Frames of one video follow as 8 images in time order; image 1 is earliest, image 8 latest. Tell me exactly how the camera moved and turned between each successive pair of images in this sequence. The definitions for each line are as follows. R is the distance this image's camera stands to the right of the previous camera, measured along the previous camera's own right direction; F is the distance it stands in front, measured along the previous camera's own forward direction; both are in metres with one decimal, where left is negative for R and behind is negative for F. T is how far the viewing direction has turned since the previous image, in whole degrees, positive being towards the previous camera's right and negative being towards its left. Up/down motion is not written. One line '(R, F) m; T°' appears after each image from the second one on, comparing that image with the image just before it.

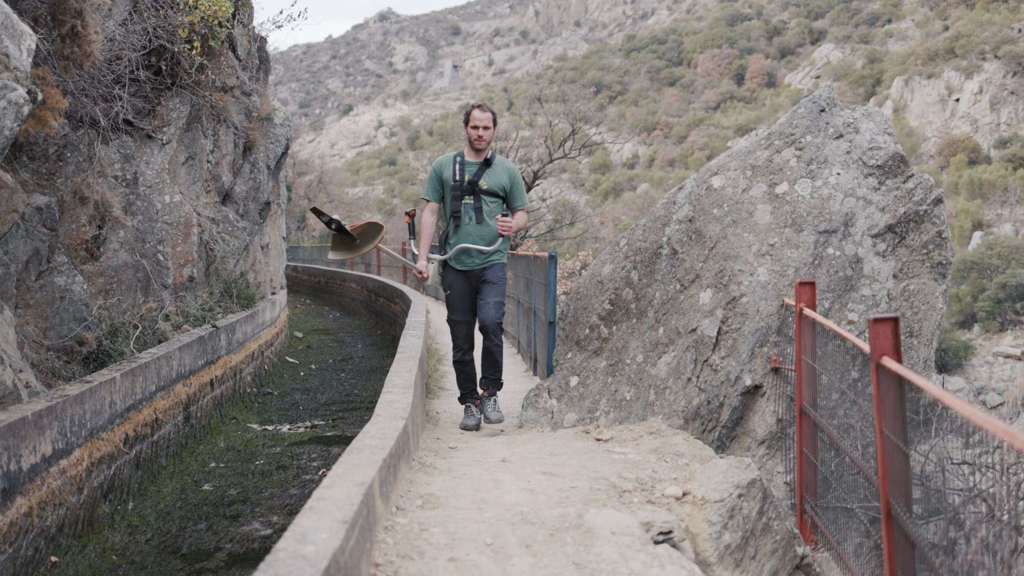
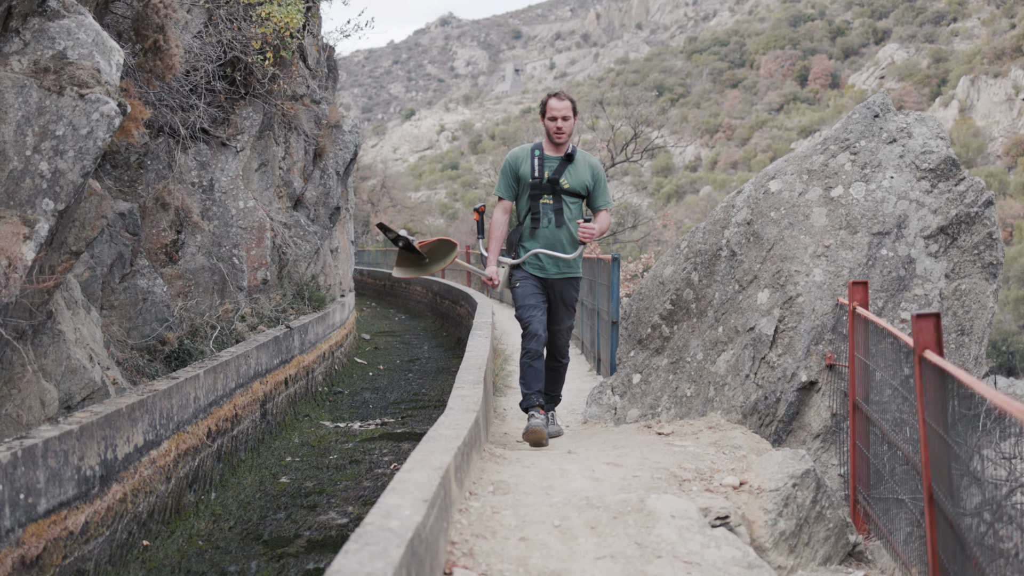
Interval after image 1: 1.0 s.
(0.0, -0.2) m; -3°
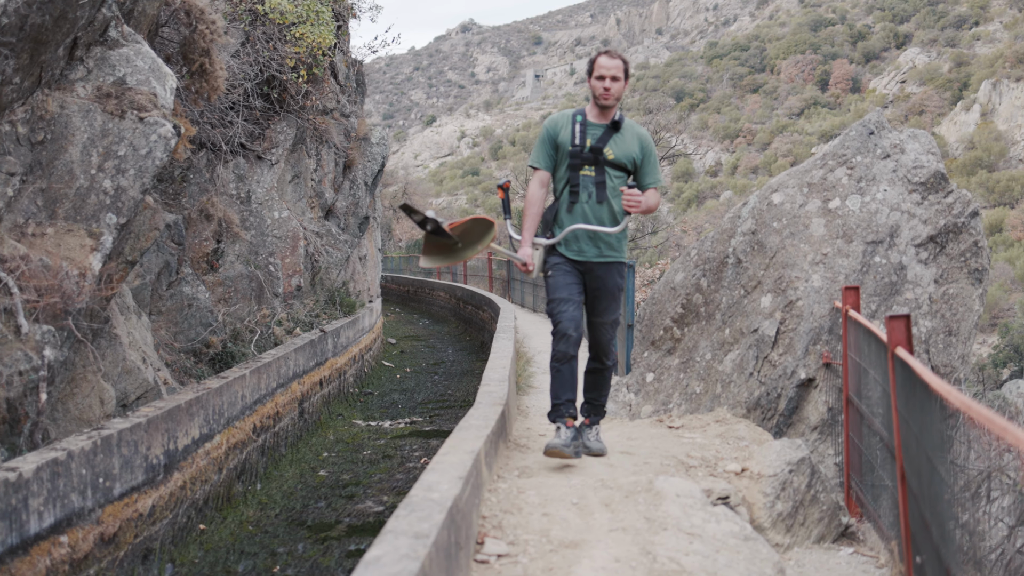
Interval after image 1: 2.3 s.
(0.0, -0.5) m; -1°
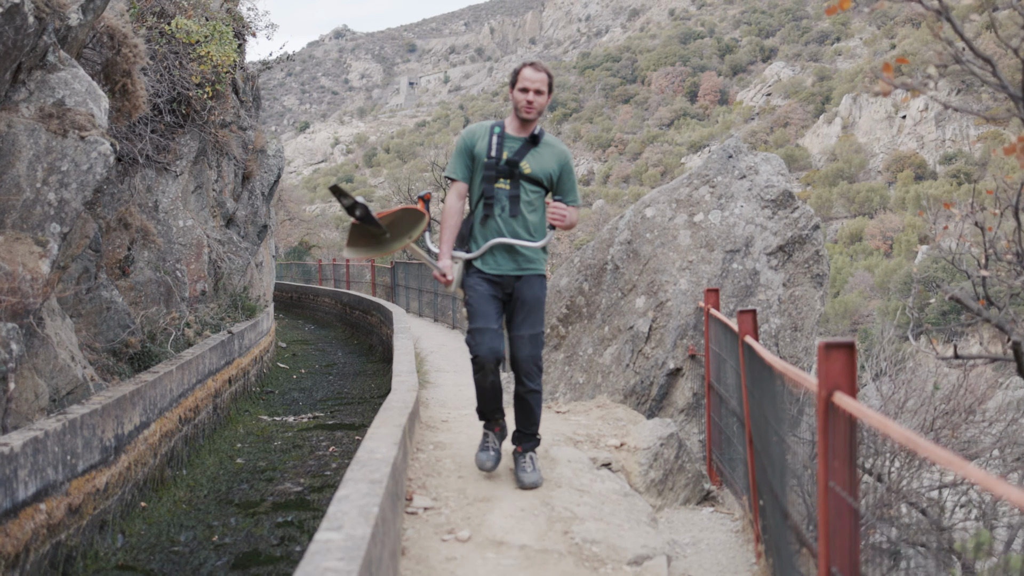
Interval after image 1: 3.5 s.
(-0.2, -0.7) m; +6°
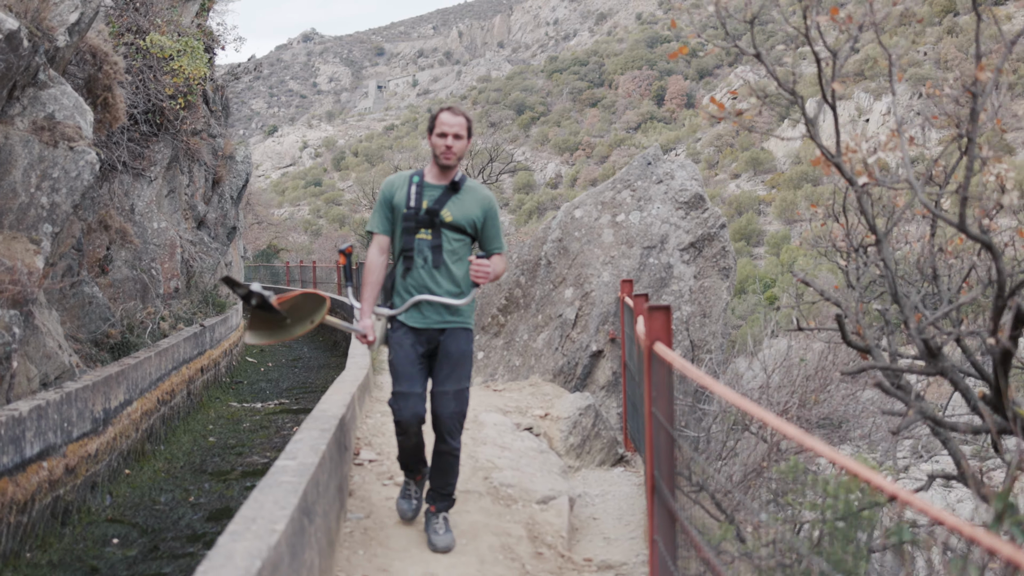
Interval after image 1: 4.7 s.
(+0.1, -0.8) m; +1°
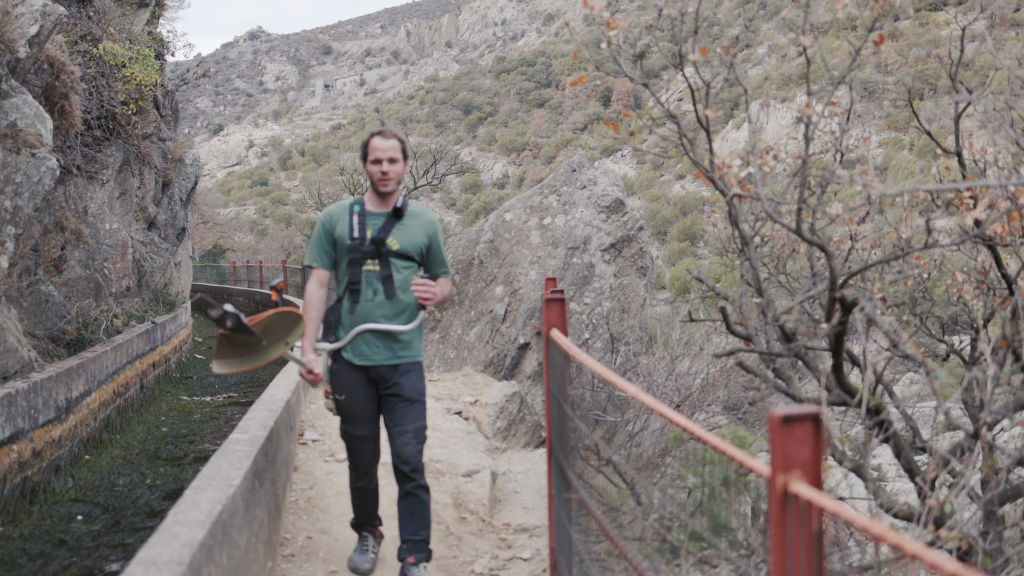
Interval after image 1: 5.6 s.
(+0.1, -0.6) m; +2°
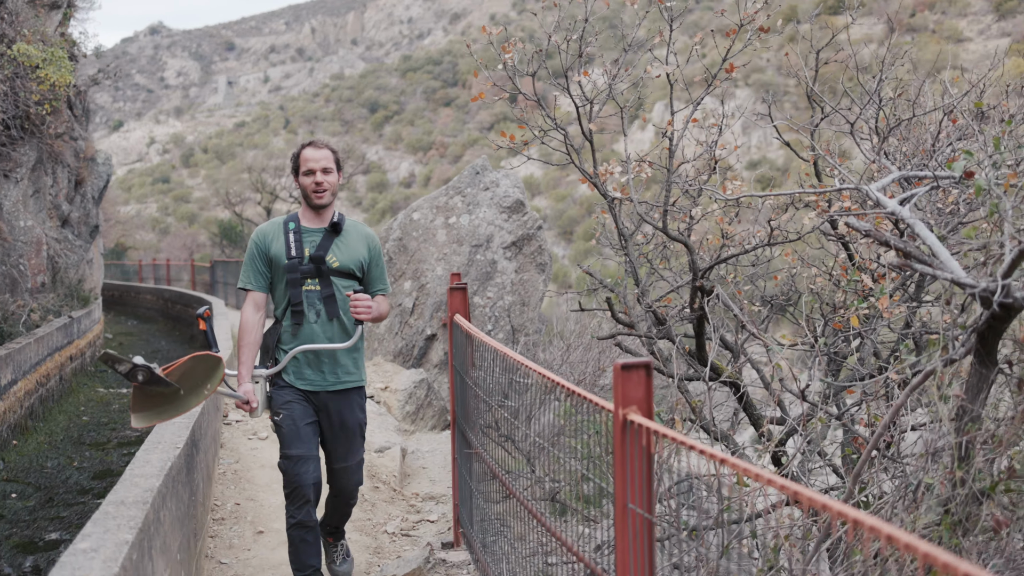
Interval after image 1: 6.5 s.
(0.0, -0.6) m; +4°
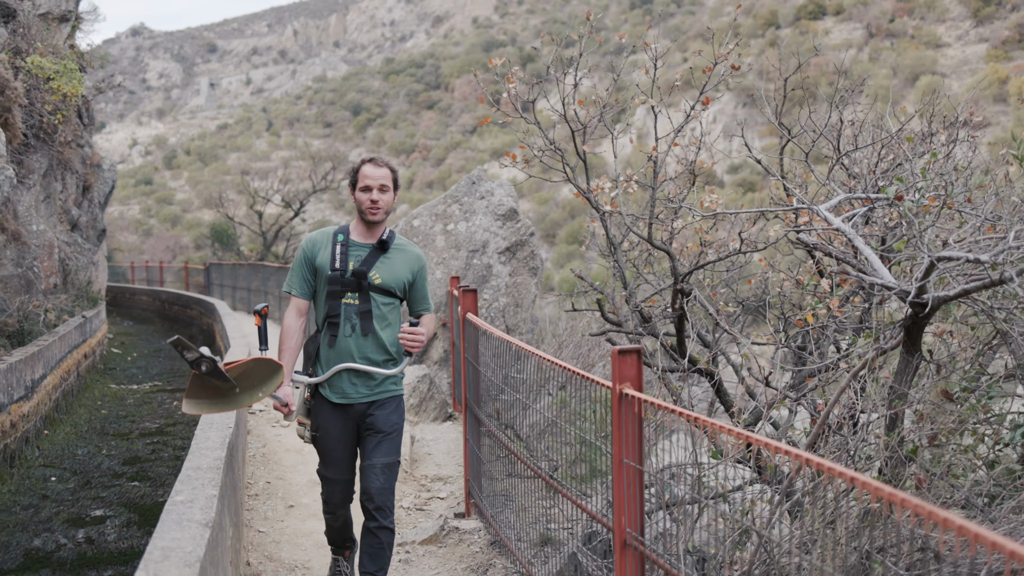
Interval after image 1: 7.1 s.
(-0.1, -0.6) m; +1°
